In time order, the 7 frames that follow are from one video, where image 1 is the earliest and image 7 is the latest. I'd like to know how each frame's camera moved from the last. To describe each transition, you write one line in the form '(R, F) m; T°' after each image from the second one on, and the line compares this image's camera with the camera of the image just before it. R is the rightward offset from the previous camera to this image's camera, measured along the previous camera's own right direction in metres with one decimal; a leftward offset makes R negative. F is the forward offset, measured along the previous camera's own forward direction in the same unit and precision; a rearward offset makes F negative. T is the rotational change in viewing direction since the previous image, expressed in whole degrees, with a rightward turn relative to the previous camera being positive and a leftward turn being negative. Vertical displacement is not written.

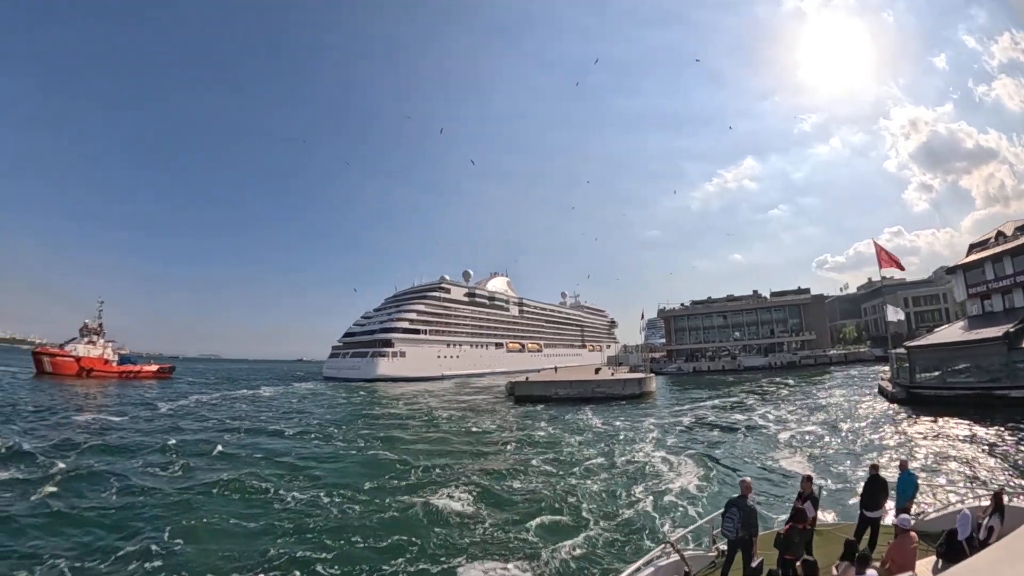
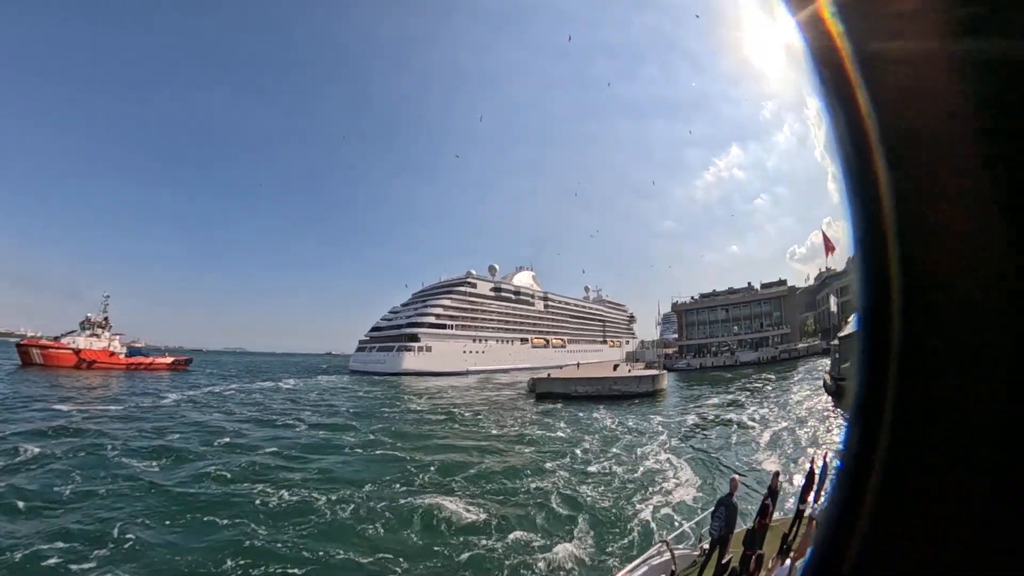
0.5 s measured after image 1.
(+1.1, +0.3) m; -6°
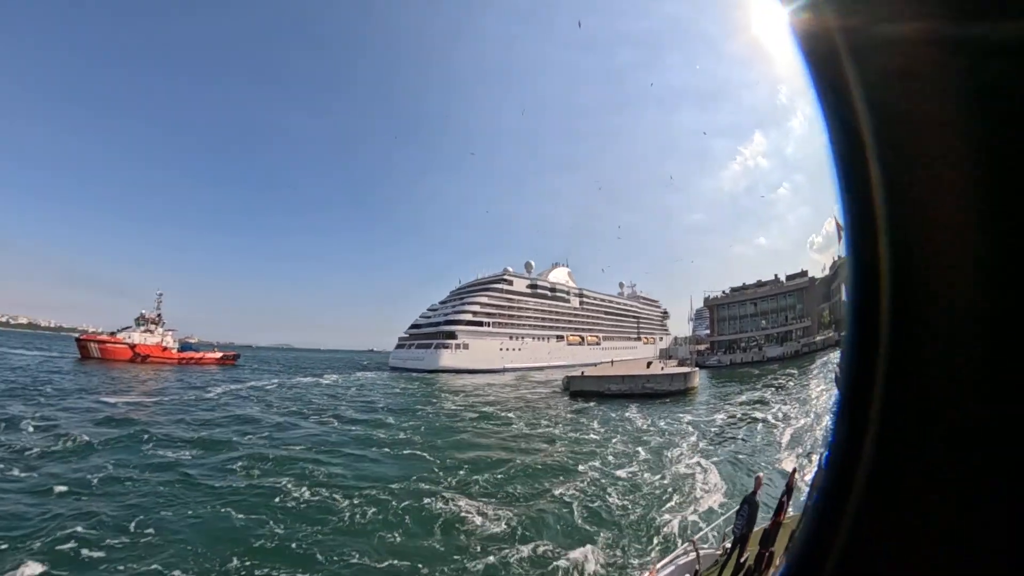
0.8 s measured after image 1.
(+0.5, 0.0) m; -6°
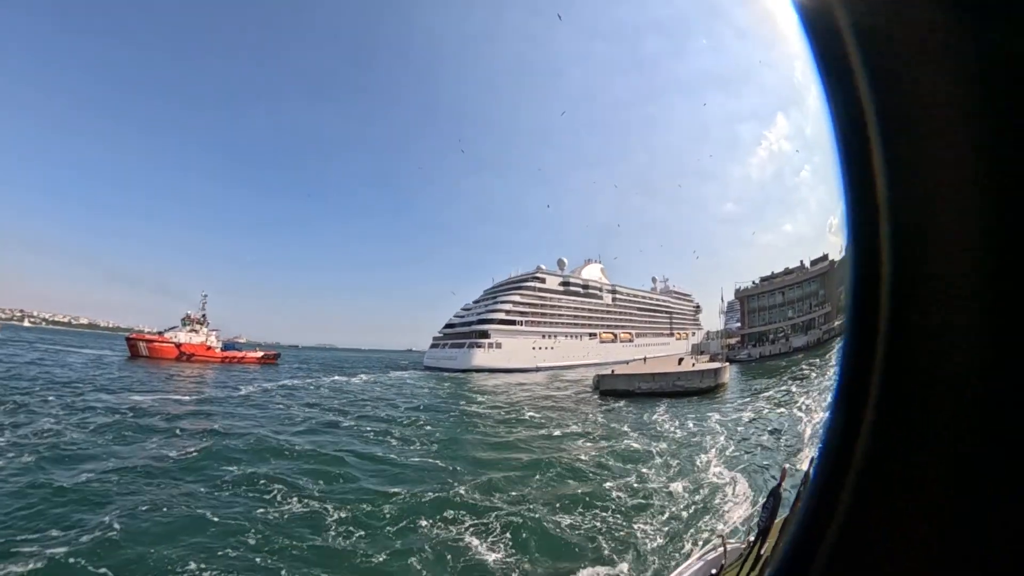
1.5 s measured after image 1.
(+0.4, 0.0) m; -5°
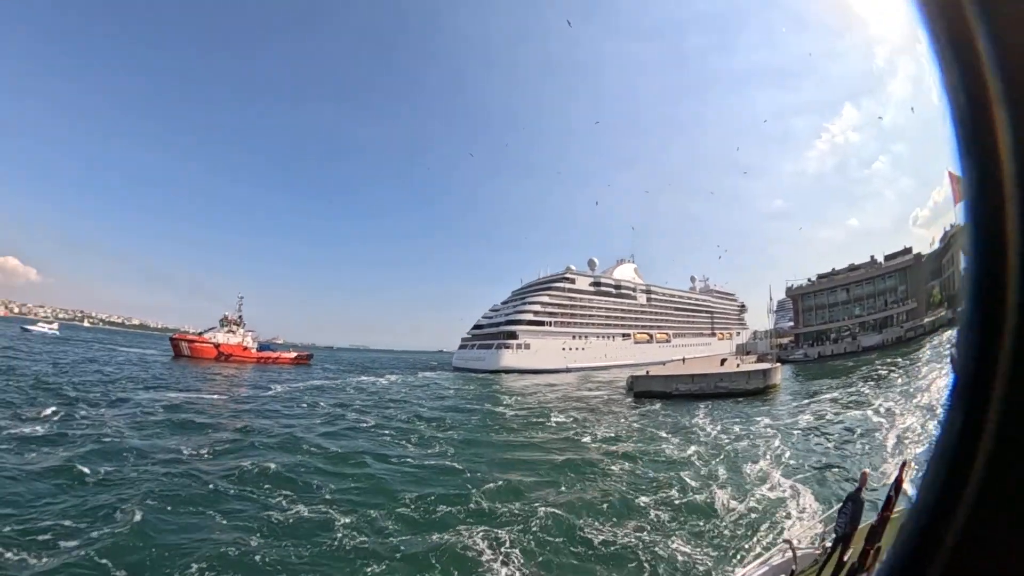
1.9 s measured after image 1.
(-0.2, +0.2) m; -3°
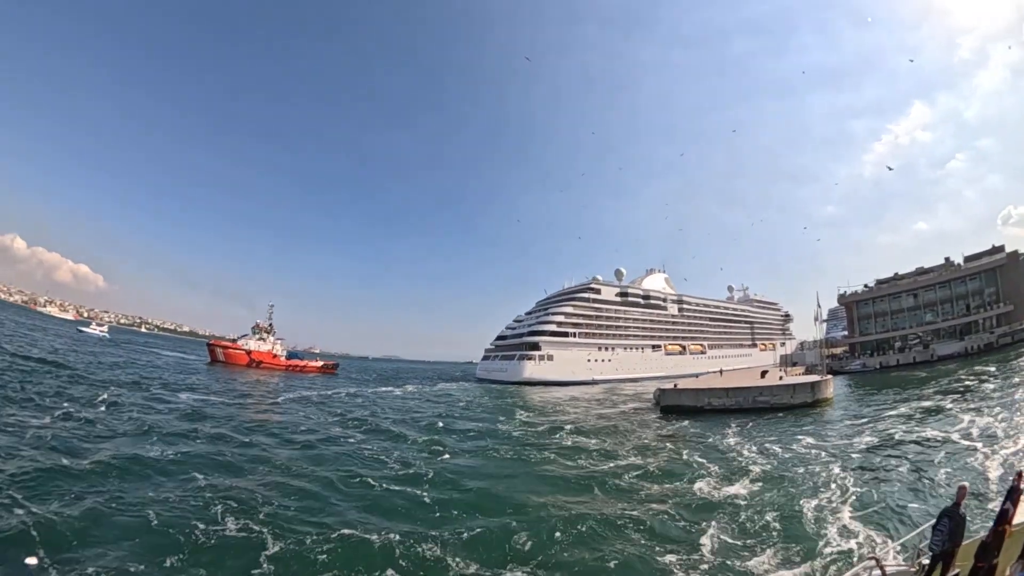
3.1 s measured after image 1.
(0.0, +0.2) m; -4°
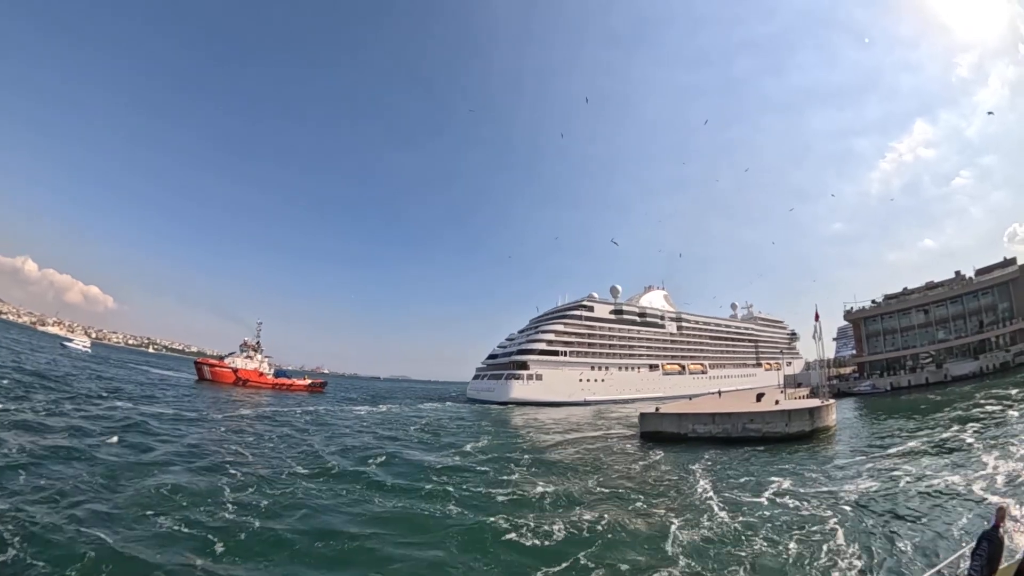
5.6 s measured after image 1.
(+0.2, +0.2) m; -1°
